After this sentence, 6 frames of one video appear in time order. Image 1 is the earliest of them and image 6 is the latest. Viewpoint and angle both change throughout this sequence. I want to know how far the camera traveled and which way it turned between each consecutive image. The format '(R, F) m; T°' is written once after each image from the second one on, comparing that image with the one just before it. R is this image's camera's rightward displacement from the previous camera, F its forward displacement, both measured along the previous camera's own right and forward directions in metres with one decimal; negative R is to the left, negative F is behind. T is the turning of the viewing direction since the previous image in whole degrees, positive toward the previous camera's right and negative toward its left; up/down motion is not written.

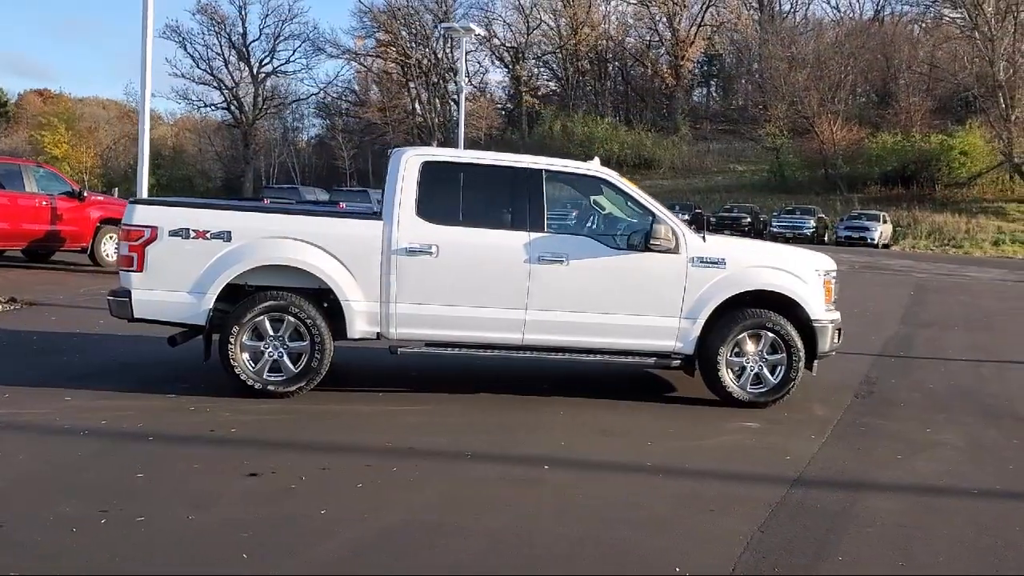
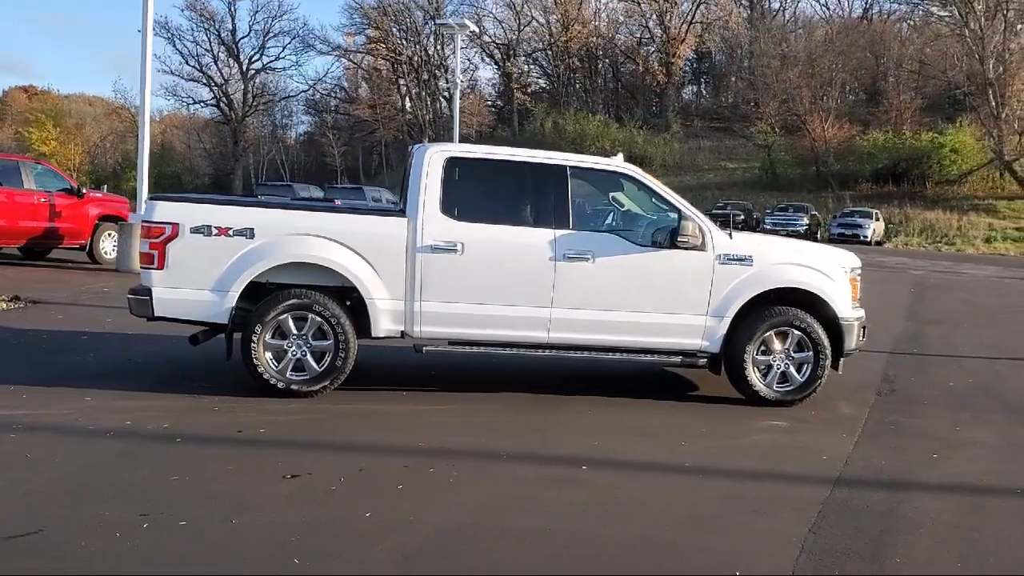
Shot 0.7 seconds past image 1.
(-0.3, +0.1) m; +1°
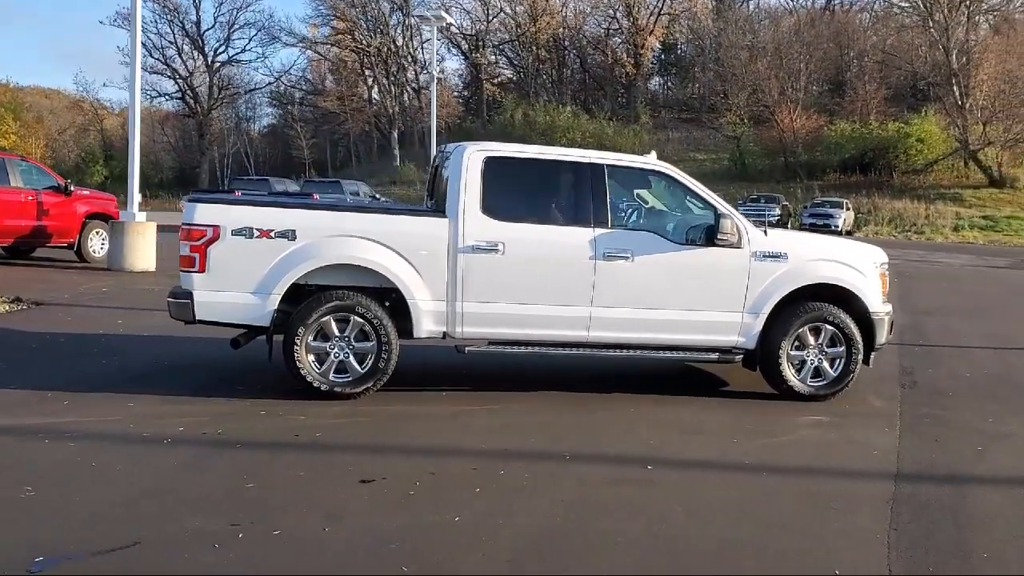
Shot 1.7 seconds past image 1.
(-0.6, 0.0) m; +2°
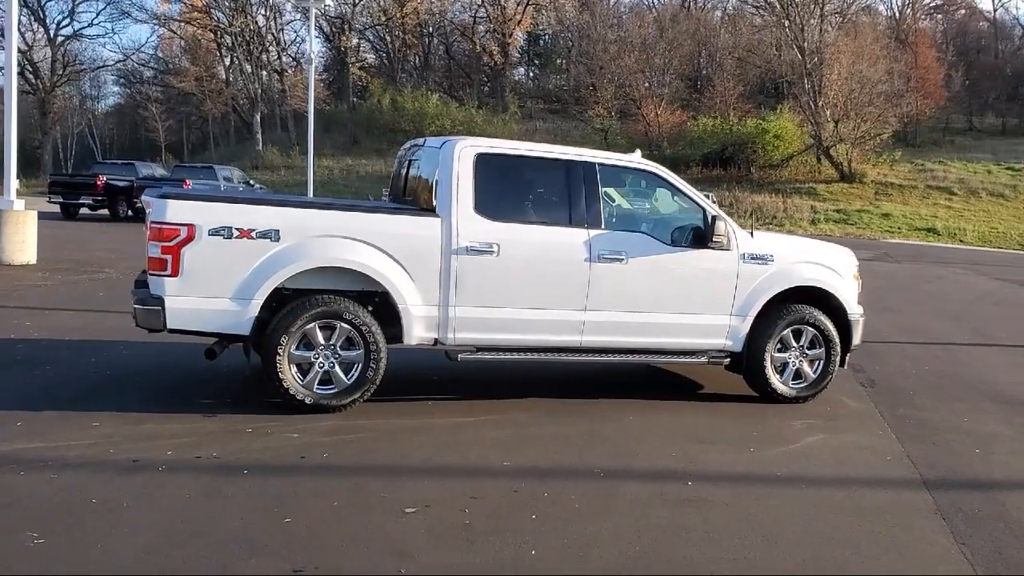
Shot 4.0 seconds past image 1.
(-1.0, +0.4) m; +8°
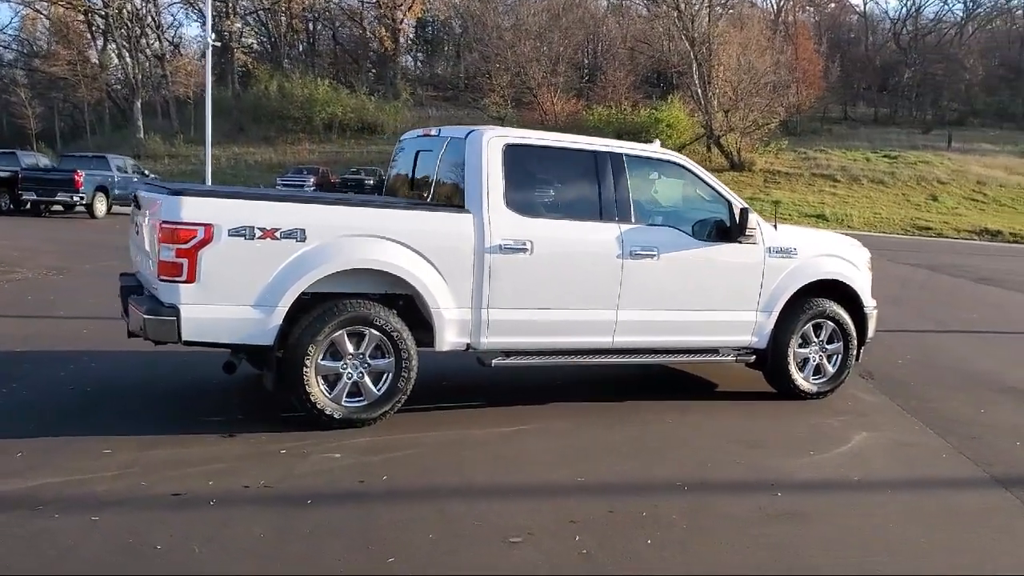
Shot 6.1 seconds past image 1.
(-1.0, +0.5) m; +7°
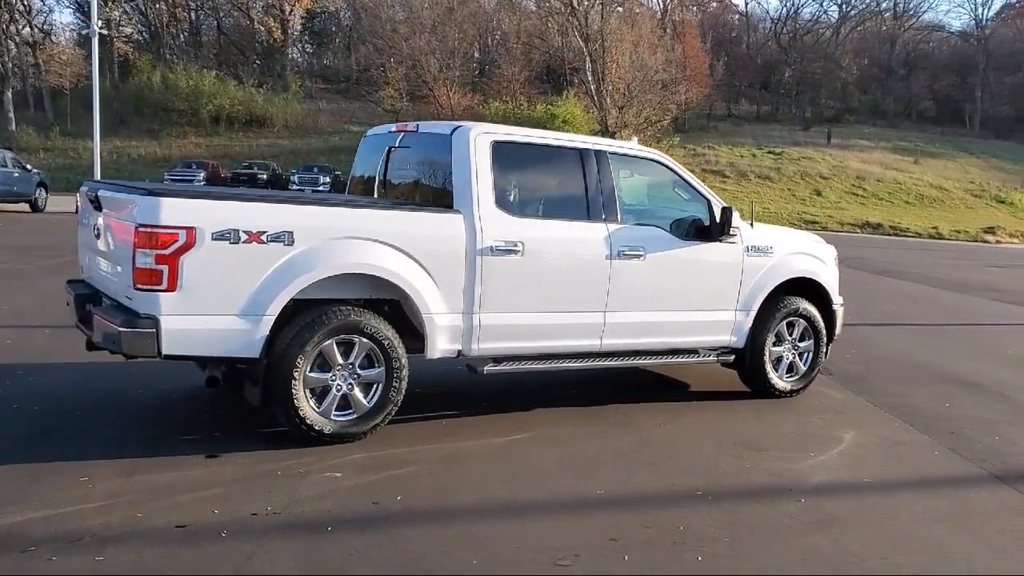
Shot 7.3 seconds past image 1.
(-0.7, +0.3) m; +7°
